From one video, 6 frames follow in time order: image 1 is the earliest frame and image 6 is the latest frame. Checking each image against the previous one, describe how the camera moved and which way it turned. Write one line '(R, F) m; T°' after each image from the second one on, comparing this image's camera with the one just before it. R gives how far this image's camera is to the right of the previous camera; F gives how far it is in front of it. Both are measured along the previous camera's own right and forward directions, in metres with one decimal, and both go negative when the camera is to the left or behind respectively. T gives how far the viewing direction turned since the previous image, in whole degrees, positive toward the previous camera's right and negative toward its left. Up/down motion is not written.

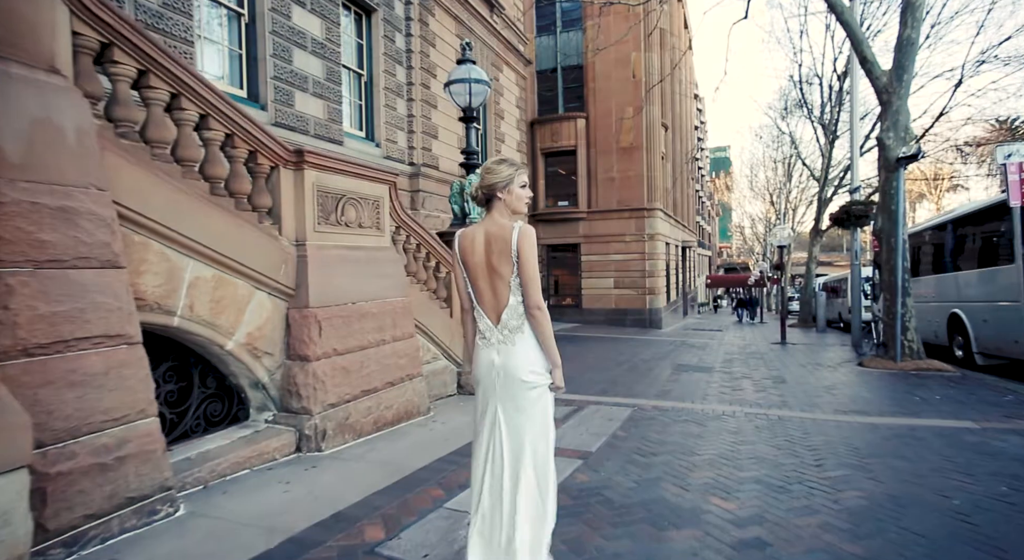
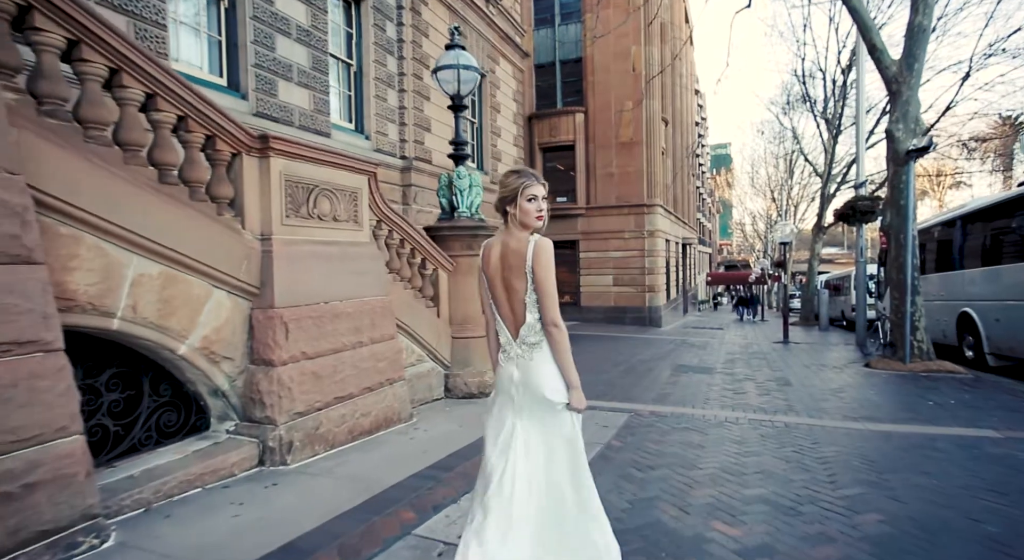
(+0.1, +0.4) m; 0°
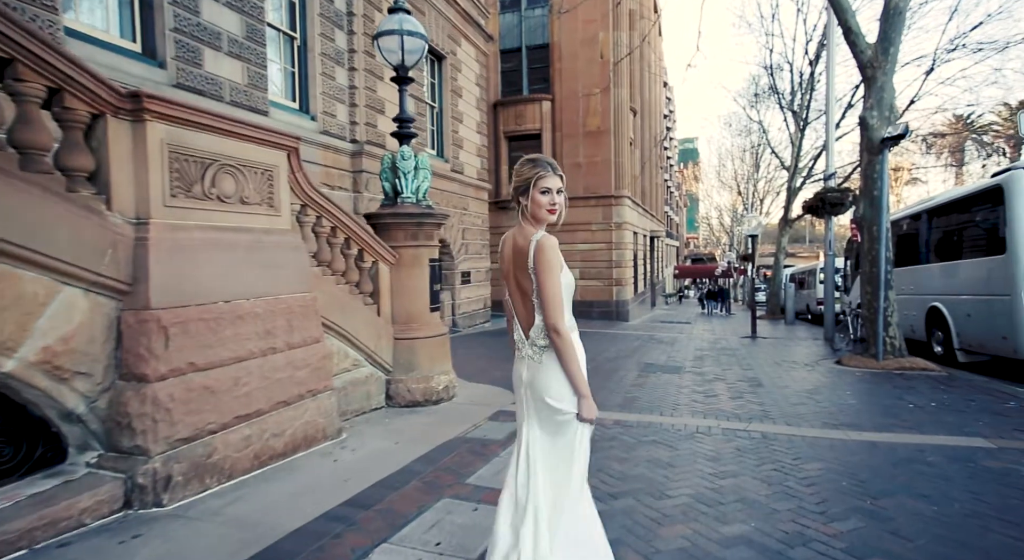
(+0.2, +0.7) m; +3°
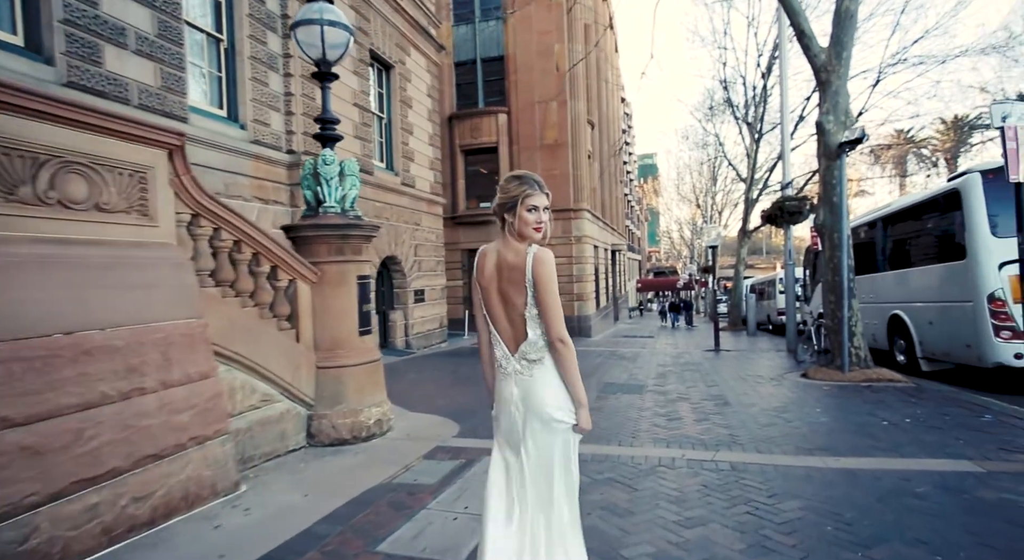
(+0.3, +0.7) m; +4°
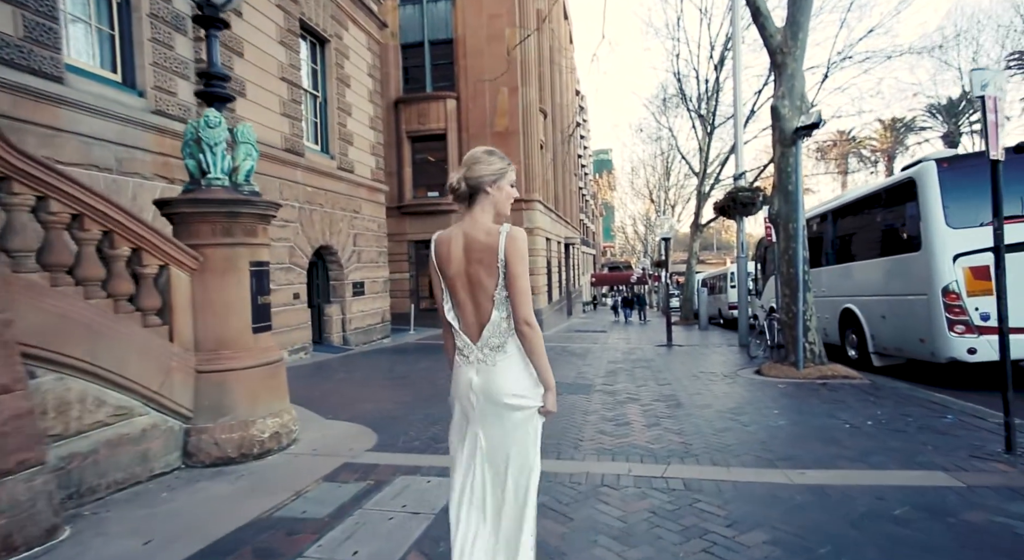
(+0.3, +0.8) m; +5°
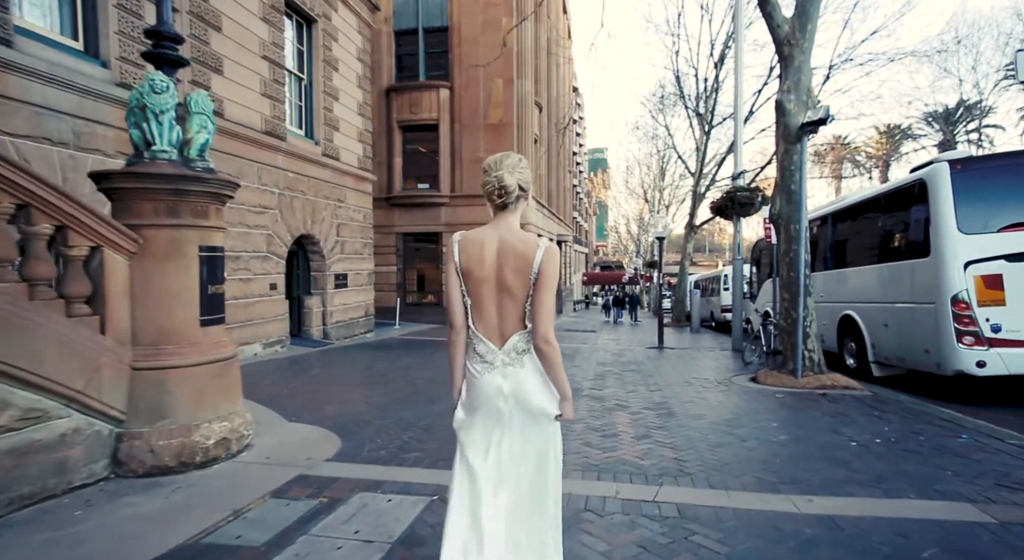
(+0.1, +0.5) m; +1°
